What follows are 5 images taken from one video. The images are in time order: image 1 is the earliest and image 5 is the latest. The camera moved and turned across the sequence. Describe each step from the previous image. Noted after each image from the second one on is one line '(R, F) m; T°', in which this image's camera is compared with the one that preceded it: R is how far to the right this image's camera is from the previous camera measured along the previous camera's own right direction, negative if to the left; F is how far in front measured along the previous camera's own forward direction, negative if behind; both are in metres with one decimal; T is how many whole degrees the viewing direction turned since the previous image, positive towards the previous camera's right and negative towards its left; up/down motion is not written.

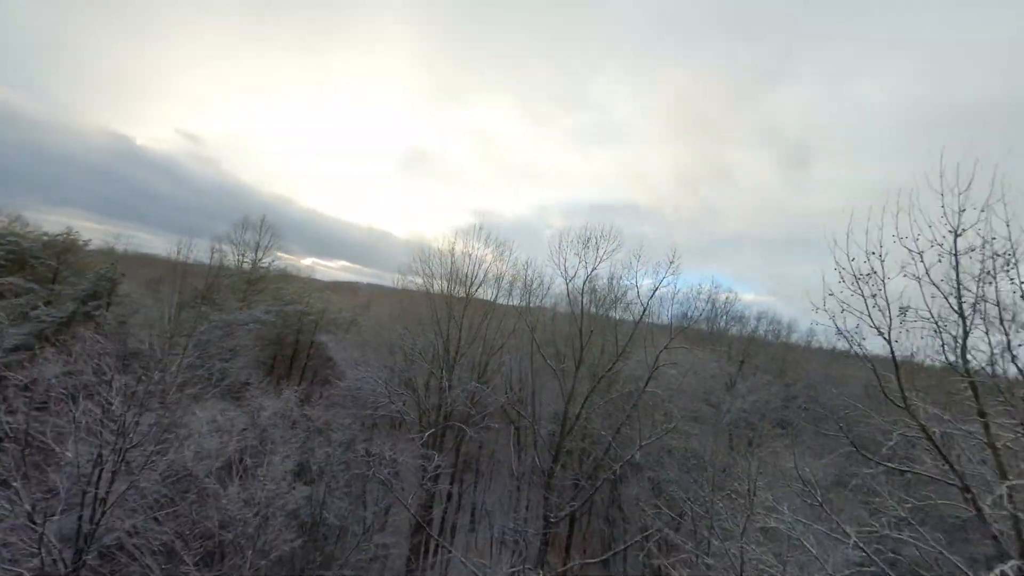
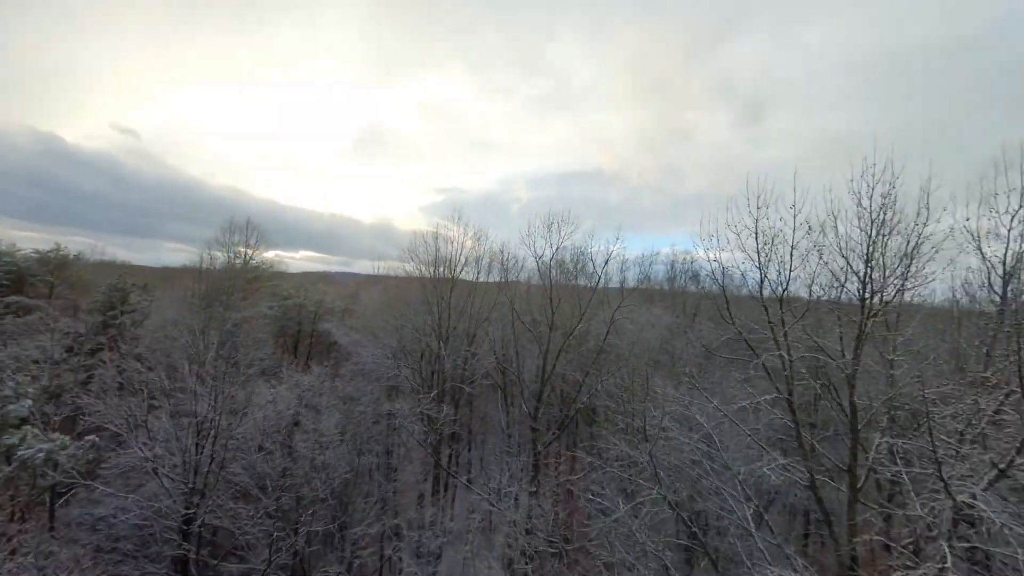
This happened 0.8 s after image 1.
(-0.3, -3.6) m; +3°
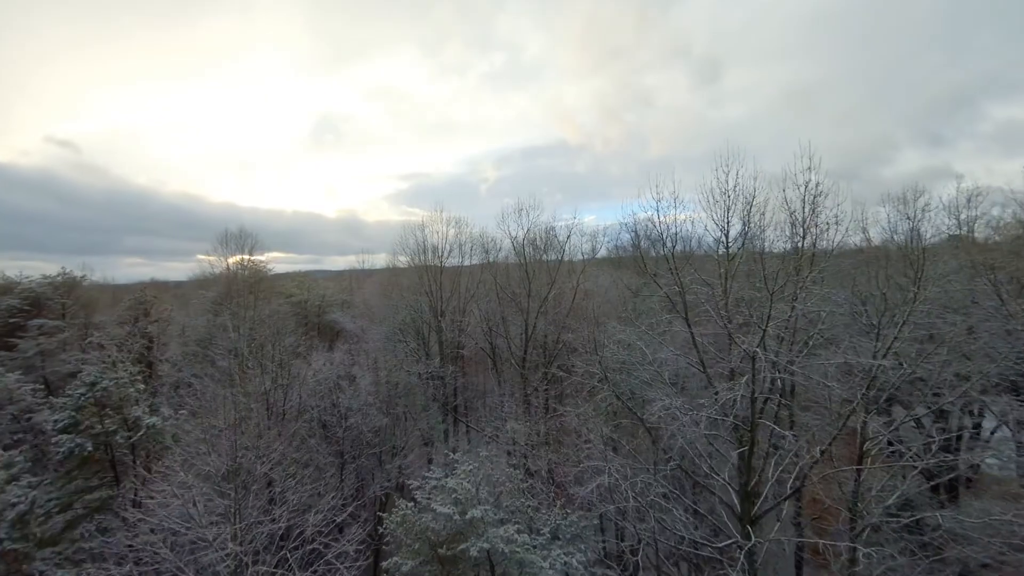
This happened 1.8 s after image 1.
(-0.3, -4.3) m; +3°
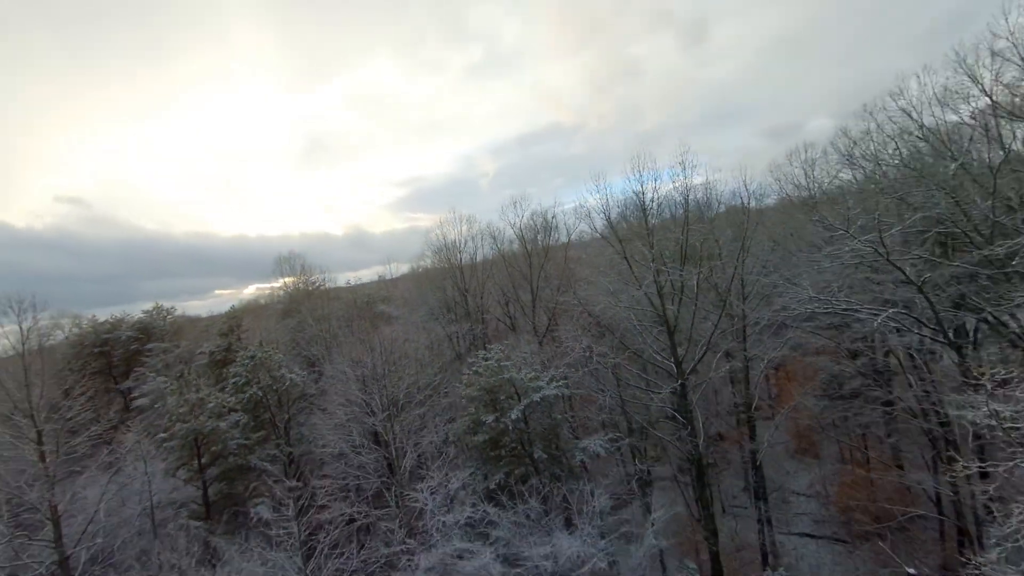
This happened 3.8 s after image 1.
(+0.5, -7.7) m; -2°
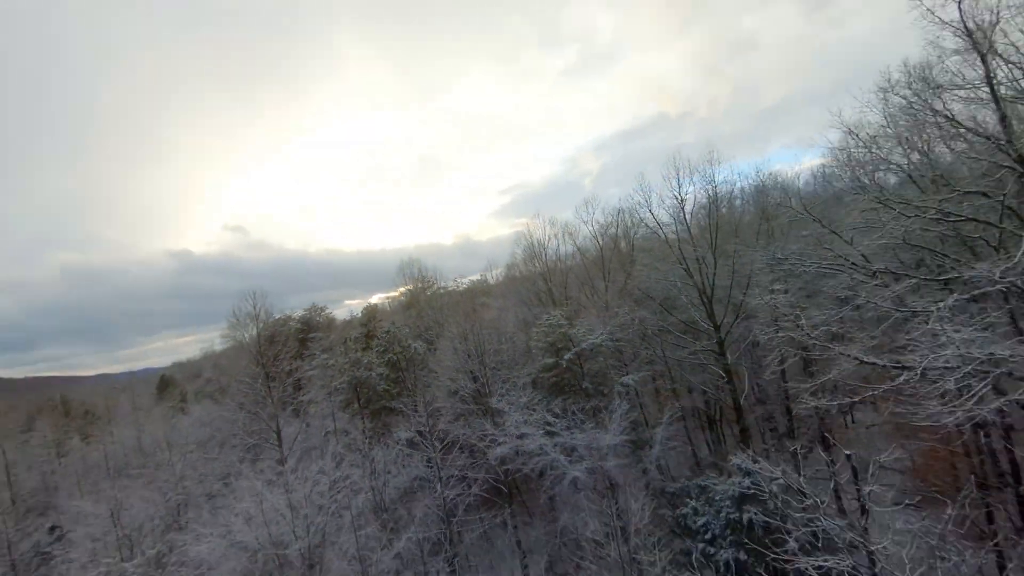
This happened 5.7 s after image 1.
(+2.3, -5.8) m; -13°
